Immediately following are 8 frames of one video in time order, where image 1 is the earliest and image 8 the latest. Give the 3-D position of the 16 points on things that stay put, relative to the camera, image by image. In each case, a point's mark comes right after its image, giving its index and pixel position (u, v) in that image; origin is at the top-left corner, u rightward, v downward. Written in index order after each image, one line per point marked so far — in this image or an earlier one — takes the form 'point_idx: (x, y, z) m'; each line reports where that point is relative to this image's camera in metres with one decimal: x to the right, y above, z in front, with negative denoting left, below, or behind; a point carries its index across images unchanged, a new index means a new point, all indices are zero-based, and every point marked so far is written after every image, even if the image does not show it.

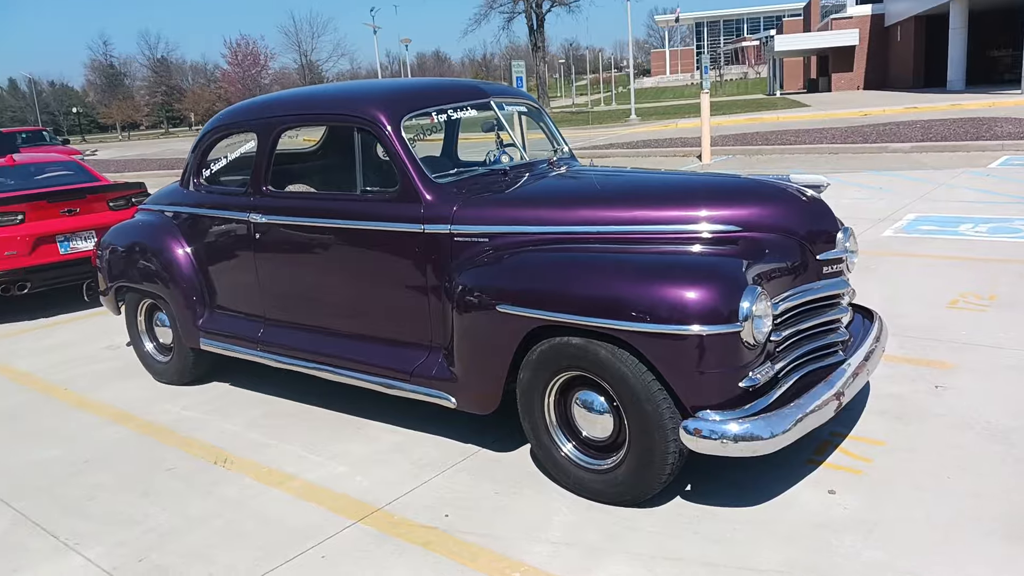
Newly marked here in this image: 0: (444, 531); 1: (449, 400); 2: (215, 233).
0: (-0.3, -1.1, +3.5) m
1: (-0.3, -0.6, +4.2) m
2: (-2.0, +0.3, +5.3) m
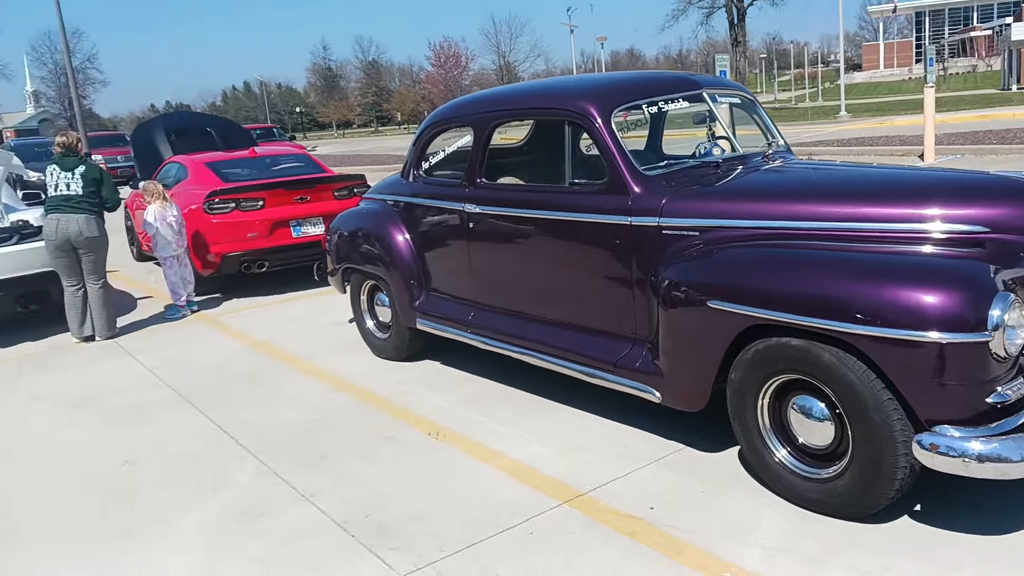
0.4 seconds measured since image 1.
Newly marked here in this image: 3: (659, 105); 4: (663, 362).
0: (+0.6, -1.0, +3.5) m
1: (+0.7, -0.6, +4.2) m
2: (-0.6, +0.5, +5.6) m
3: (+0.9, +1.1, +4.8) m
4: (+0.8, -0.4, +4.1) m
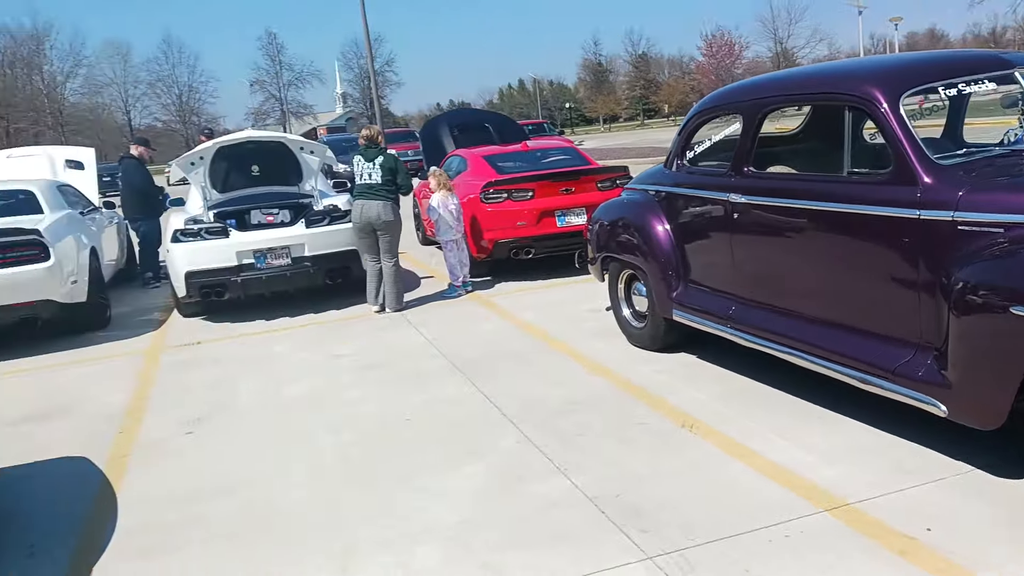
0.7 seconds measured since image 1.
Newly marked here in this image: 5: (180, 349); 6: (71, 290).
0: (+1.7, -1.0, +3.2) m
1: (+2.0, -0.6, +3.8) m
2: (+1.3, +0.5, +5.5) m
3: (+2.4, +1.1, +4.3) m
4: (+2.0, -0.4, +3.7) m
5: (-2.8, -0.5, +6.8) m
6: (-4.0, 0.0, +7.2) m
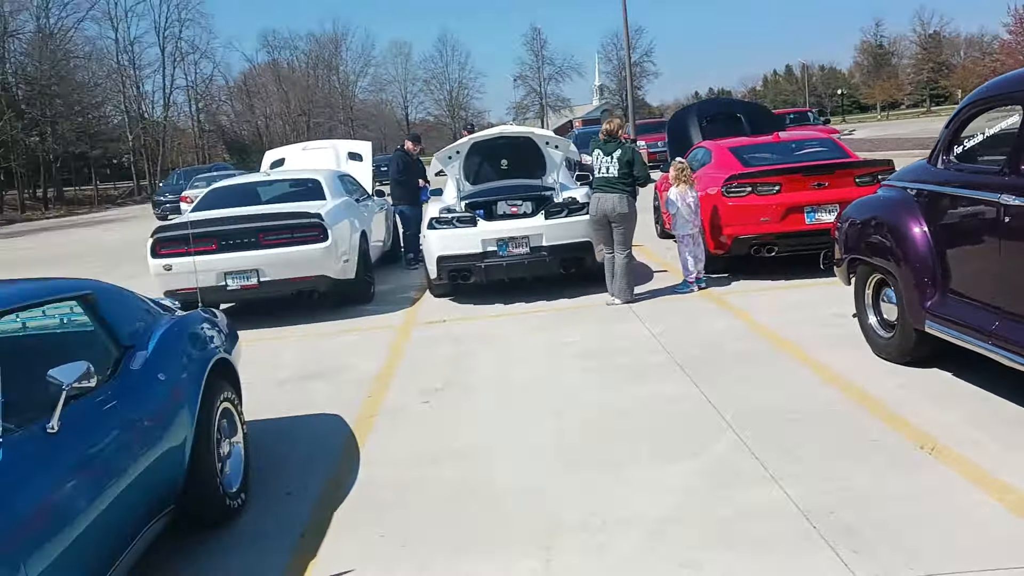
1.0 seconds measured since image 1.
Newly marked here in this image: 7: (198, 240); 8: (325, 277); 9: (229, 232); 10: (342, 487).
0: (+2.4, -1.1, +2.7) m
1: (+2.9, -0.7, +3.1) m
2: (+2.8, +0.5, +5.0) m
3: (+3.5, +1.0, +3.4) m
4: (+2.9, -0.5, +3.0) m
5: (-0.8, -0.4, +7.5) m
6: (-1.7, +0.2, +8.2) m
7: (-3.1, +0.5, +7.8) m
8: (-1.9, +0.1, +8.0) m
9: (-2.8, +0.5, +7.8) m
10: (-0.9, -1.0, +4.1) m
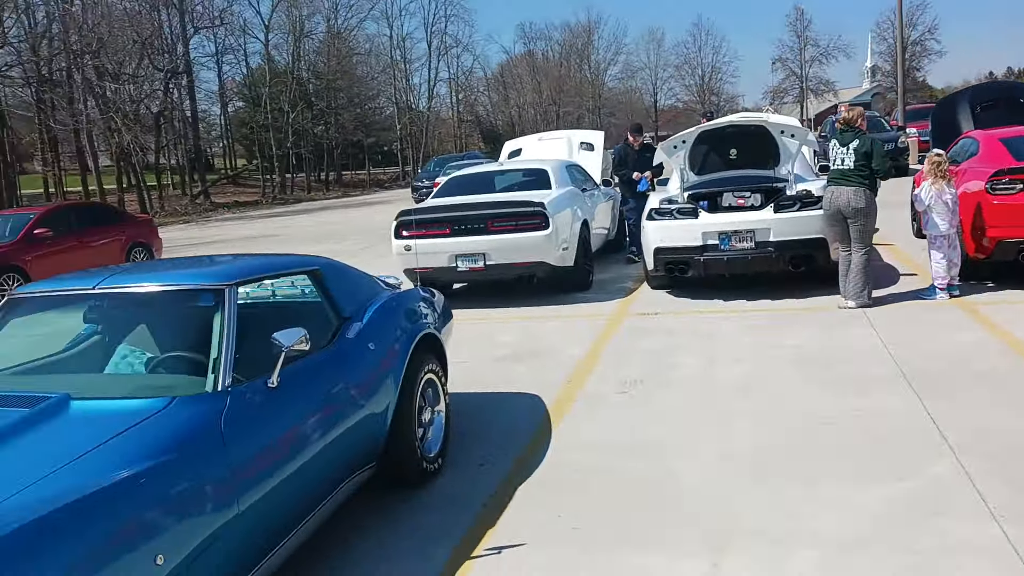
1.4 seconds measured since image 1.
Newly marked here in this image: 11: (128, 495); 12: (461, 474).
0: (+2.8, -1.2, +2.0) m
1: (+3.4, -0.8, +2.2) m
2: (+3.9, +0.3, +4.0) m
3: (+4.2, +0.8, +2.3) m
4: (+3.4, -0.7, +2.1) m
5: (+1.2, -0.3, +7.5) m
6: (+0.5, +0.4, +8.4) m
7: (-0.8, +0.7, +8.4) m
8: (+0.3, +0.3, +8.3) m
9: (-0.5, +0.7, +8.3) m
10: (+0.1, -0.9, +4.3) m
11: (-1.1, -0.6, +2.3) m
12: (-0.3, -1.0, +4.2) m
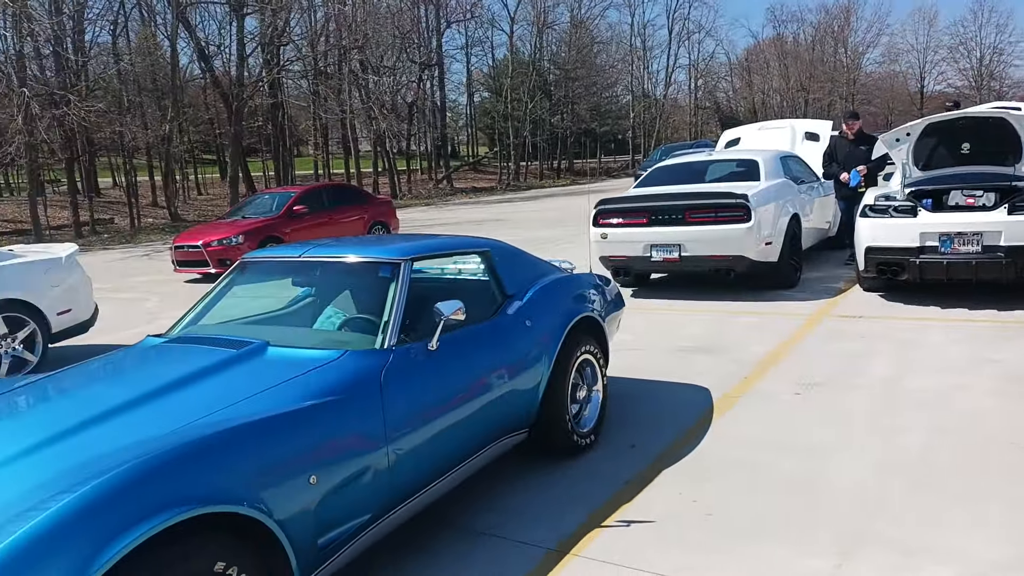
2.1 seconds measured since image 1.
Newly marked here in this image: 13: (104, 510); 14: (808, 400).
0: (+2.8, -1.4, +1.4) m
1: (+3.6, -1.0, +1.5) m
2: (+4.6, +0.1, +3.0) m
3: (+4.4, +0.5, +1.3) m
4: (+3.5, -0.8, +1.4) m
5: (+2.9, -0.3, +7.1) m
6: (+2.6, +0.4, +8.2) m
7: (+1.3, +0.8, +8.6) m
8: (+2.4, +0.3, +8.1) m
9: (+1.6, +0.8, +8.4) m
10: (+0.9, -0.9, +4.4) m
11: (-0.7, -0.5, +2.8) m
12: (+0.5, -0.9, +4.4) m
13: (-1.1, -0.6, +2.1) m
14: (+1.9, -0.7, +5.0) m
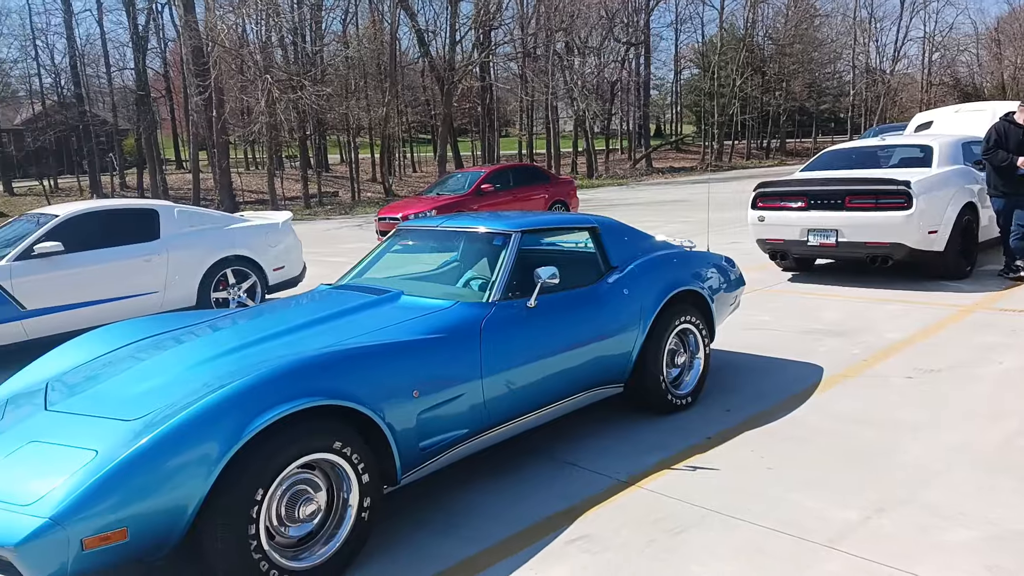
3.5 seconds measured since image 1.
0: (+2.6, -1.4, +1.4) m
1: (+3.4, -1.1, +1.3) m
2: (+4.8, 0.0, +2.5) m
3: (+4.2, +0.4, +0.9) m
4: (+3.3, -0.9, +1.2) m
5: (+4.2, -0.2, +6.9) m
6: (+4.2, +0.5, +8.0) m
7: (+3.0, +1.0, +8.7) m
8: (+3.9, +0.4, +8.0) m
9: (+3.2, +1.0, +8.4) m
10: (+1.5, -0.8, +4.7) m
11: (-0.4, -0.3, +3.6) m
12: (+1.2, -0.8, +4.8) m
13: (-0.9, -0.4, +3.0) m
14: (+2.6, -0.6, +5.1) m
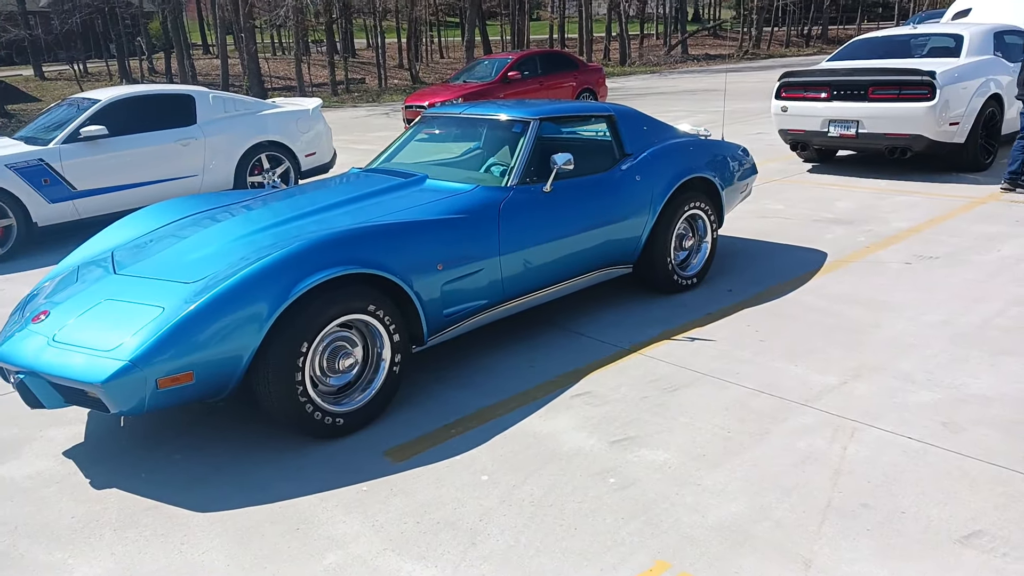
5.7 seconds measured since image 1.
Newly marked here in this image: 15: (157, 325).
0: (+2.6, -1.1, +1.9) m
1: (+3.4, -0.8, +1.6) m
2: (+4.8, +0.4, +2.7) m
3: (+4.2, +0.6, +1.0) m
4: (+3.3, -0.7, +1.5) m
5: (+4.4, +0.7, +7.1) m
6: (+4.4, +1.6, +8.1) m
7: (+3.3, +2.2, +8.7) m
8: (+4.1, +1.5, +8.0) m
9: (+3.5, +2.2, +8.4) m
10: (+1.6, -0.1, +5.1) m
11: (-0.3, +0.3, +4.0) m
12: (+1.3, 0.0, +5.2) m
13: (-0.9, +0.1, +3.4) m
14: (+2.7, +0.1, +5.4) m
15: (-1.4, -0.1, +3.2) m
